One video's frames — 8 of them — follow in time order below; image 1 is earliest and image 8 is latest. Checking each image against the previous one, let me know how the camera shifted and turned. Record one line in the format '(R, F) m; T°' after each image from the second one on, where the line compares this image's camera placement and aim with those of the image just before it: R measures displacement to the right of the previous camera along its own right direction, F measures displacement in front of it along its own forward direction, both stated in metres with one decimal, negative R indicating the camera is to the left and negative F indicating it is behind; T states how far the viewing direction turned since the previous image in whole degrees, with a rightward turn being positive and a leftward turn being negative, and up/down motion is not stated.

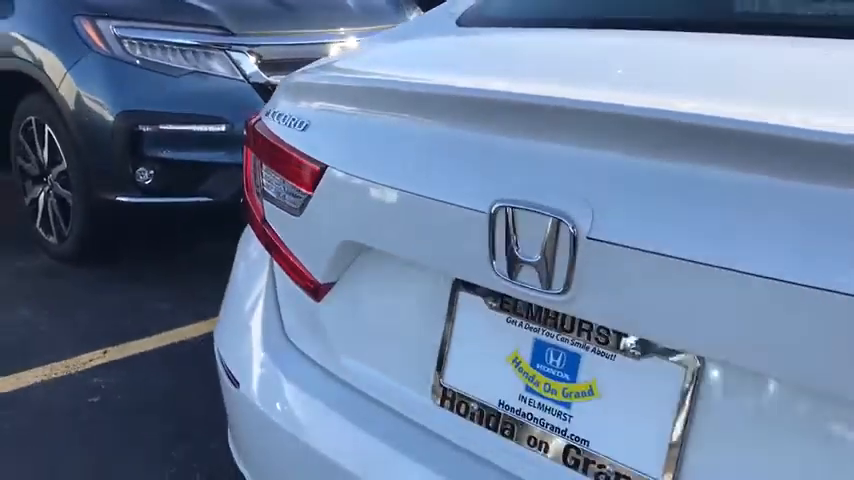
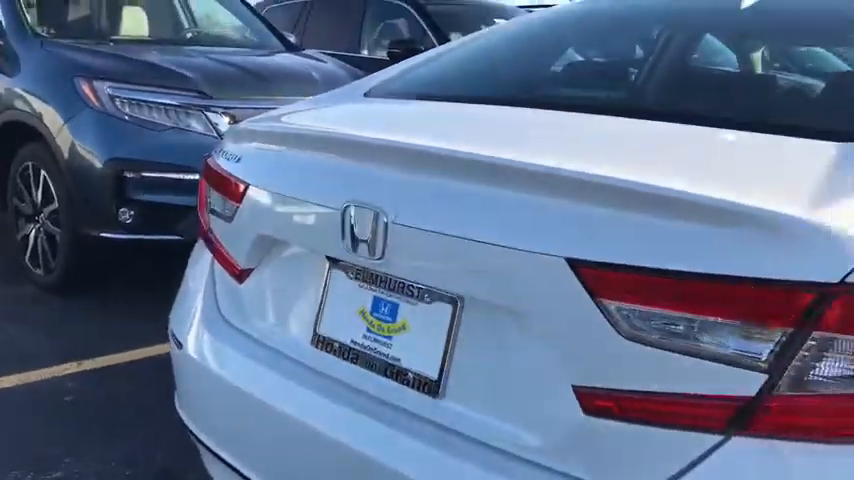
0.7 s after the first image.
(+0.2, -0.6) m; +1°
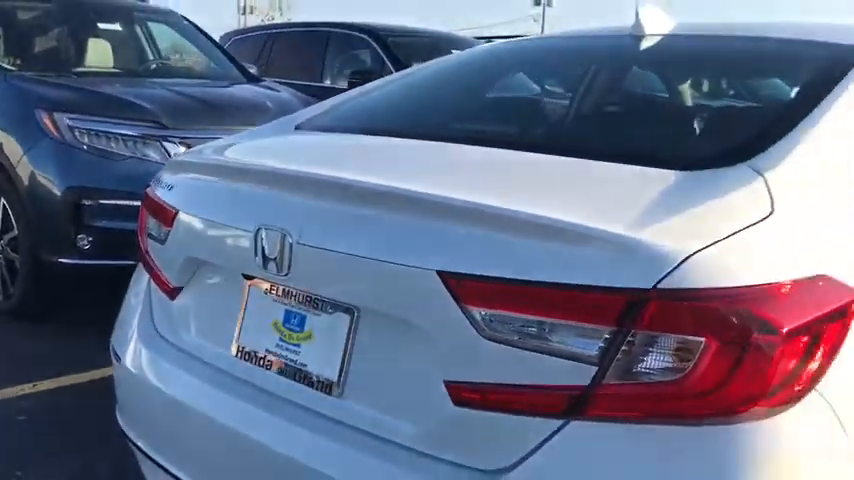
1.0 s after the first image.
(+0.2, -0.2) m; +2°
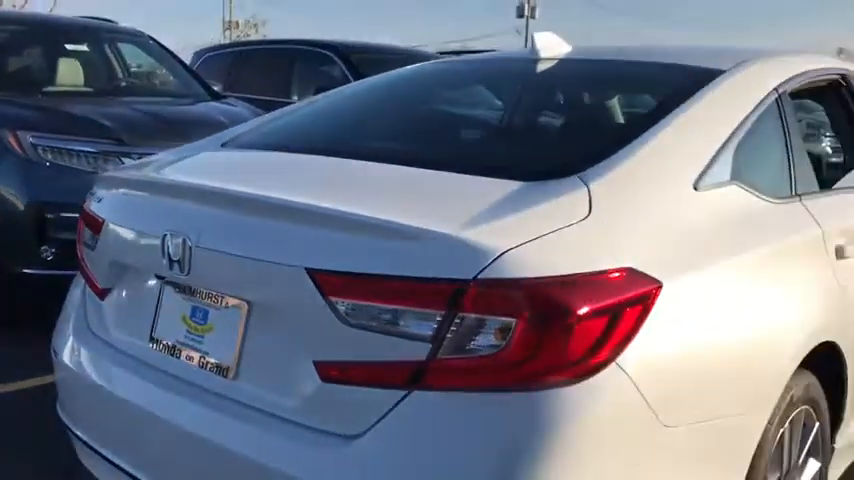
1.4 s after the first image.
(+0.3, -0.3) m; +1°
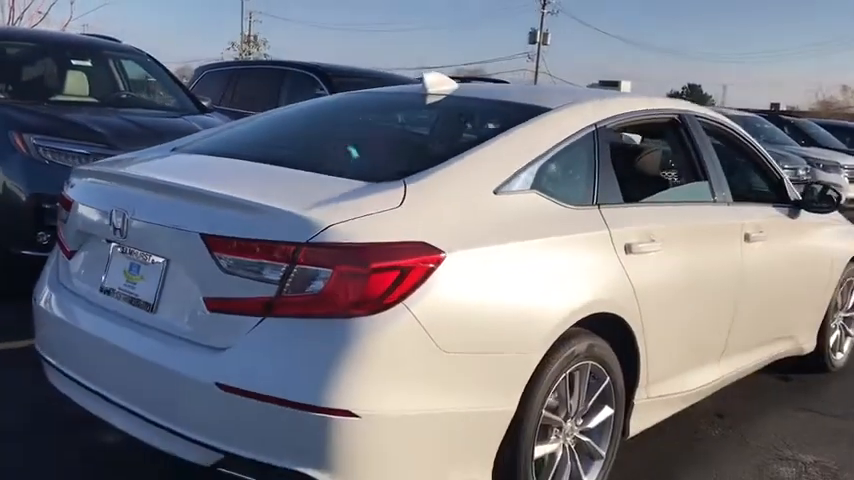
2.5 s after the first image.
(+0.5, -0.9) m; -1°
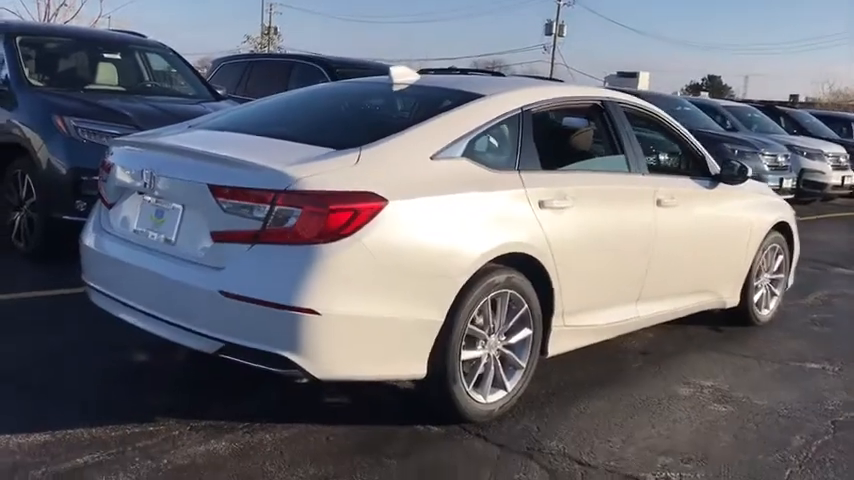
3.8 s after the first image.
(+0.3, -1.0) m; -1°
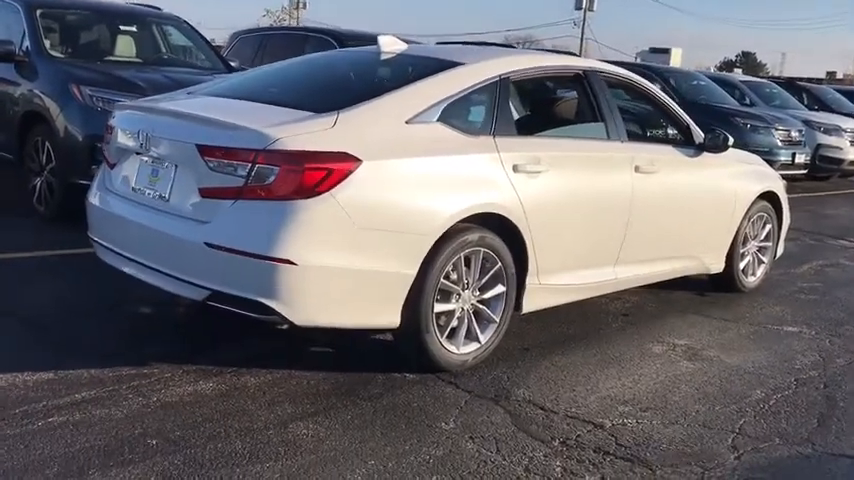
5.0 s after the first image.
(+0.3, -0.3) m; -2°
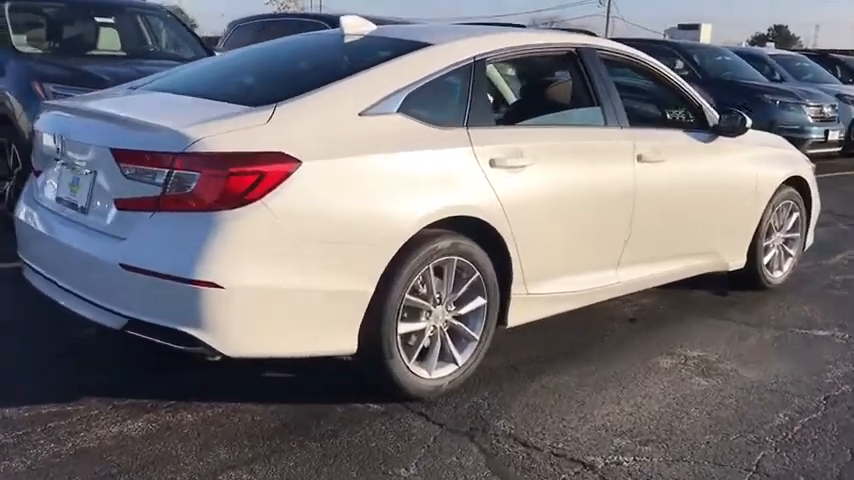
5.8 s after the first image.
(+0.3, +0.6) m; -2°
